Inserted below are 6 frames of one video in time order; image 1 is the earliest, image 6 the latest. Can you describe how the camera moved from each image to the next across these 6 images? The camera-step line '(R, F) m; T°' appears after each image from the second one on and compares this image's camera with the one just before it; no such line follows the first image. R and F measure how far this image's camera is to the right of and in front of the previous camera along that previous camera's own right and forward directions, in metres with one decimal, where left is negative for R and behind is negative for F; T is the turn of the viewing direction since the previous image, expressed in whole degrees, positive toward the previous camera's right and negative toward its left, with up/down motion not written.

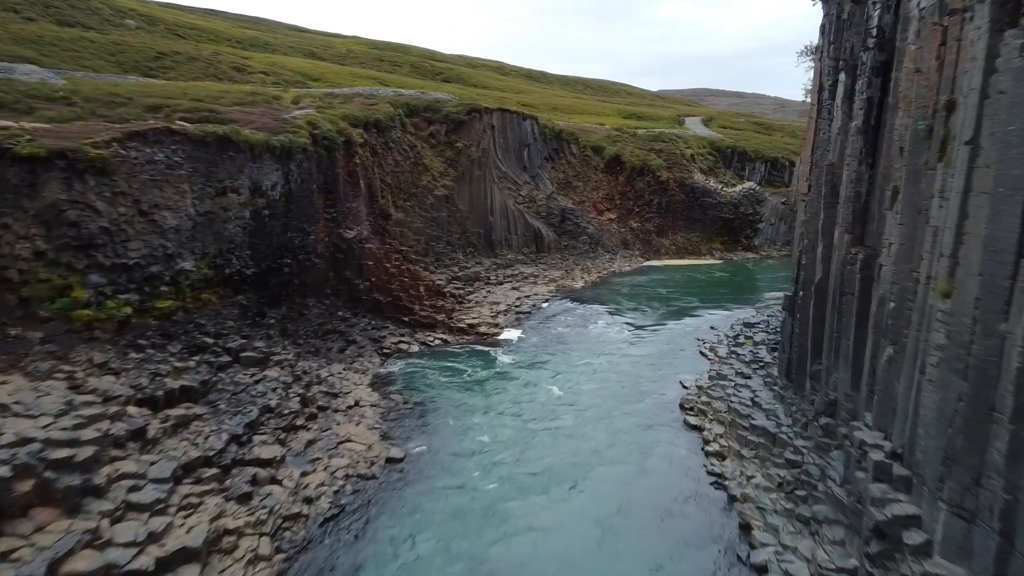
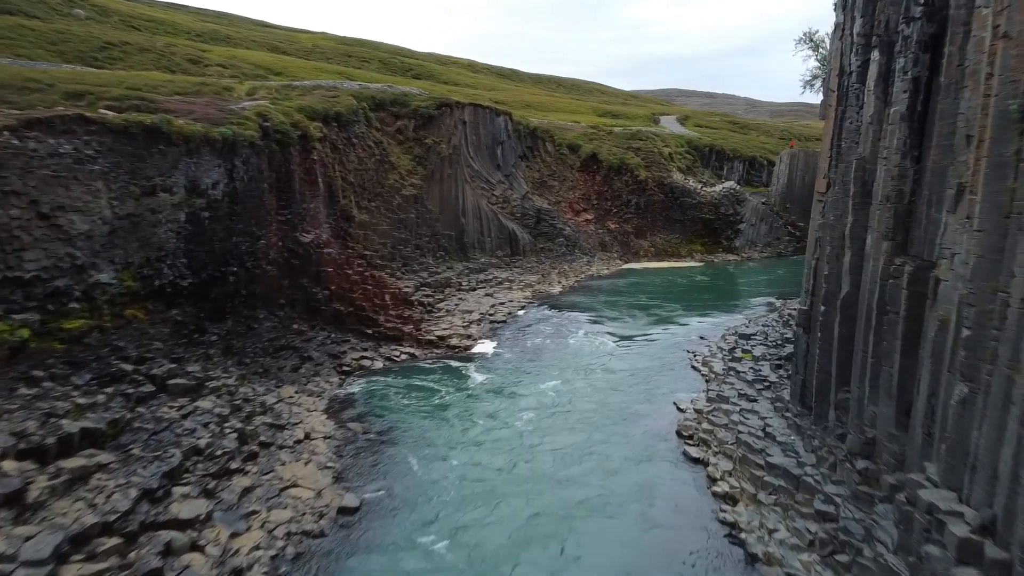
(0.0, +2.1) m; +2°
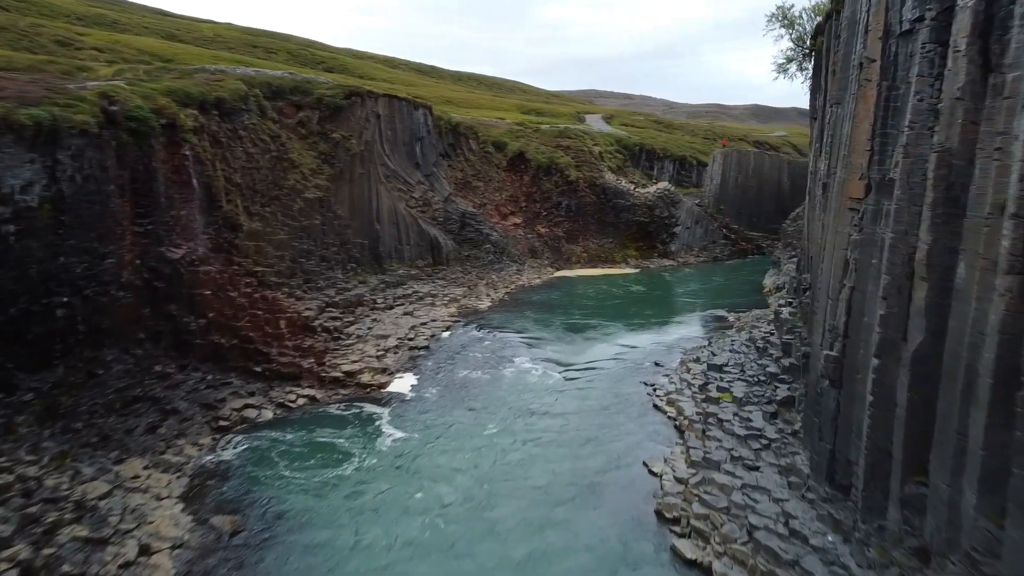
(0.0, +3.9) m; +6°
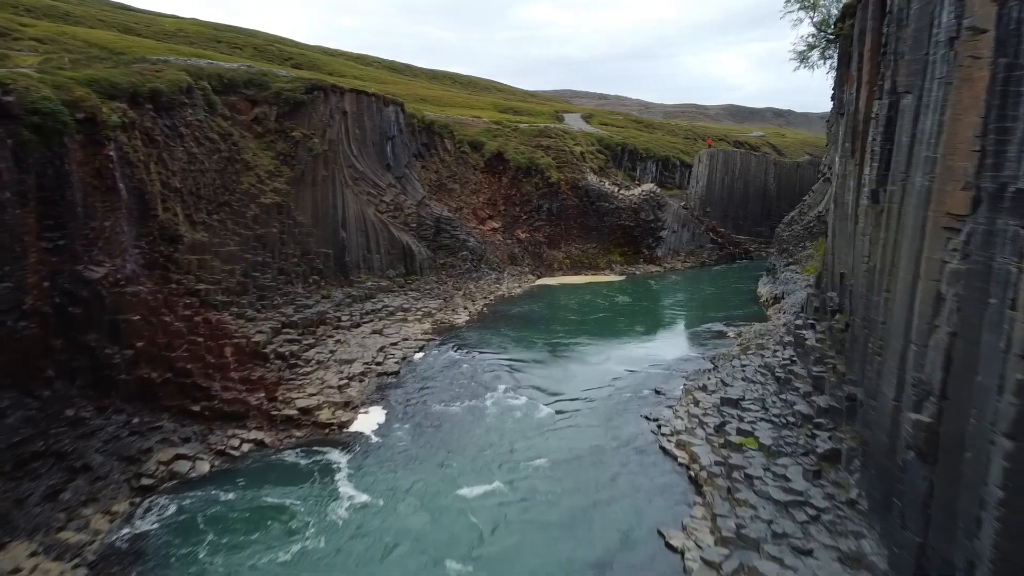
(-0.1, +2.5) m; +2°
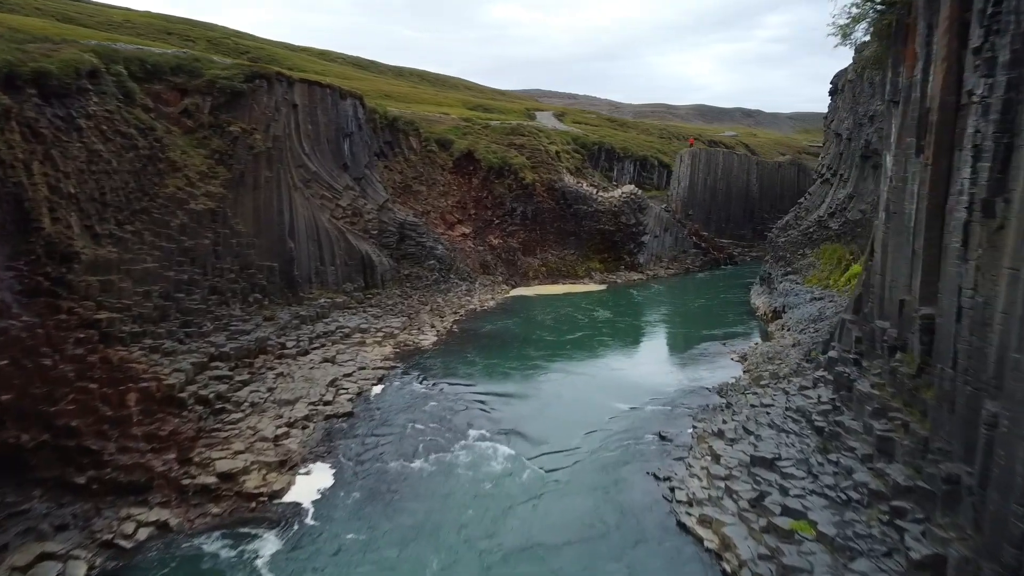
(-0.1, +3.3) m; +2°
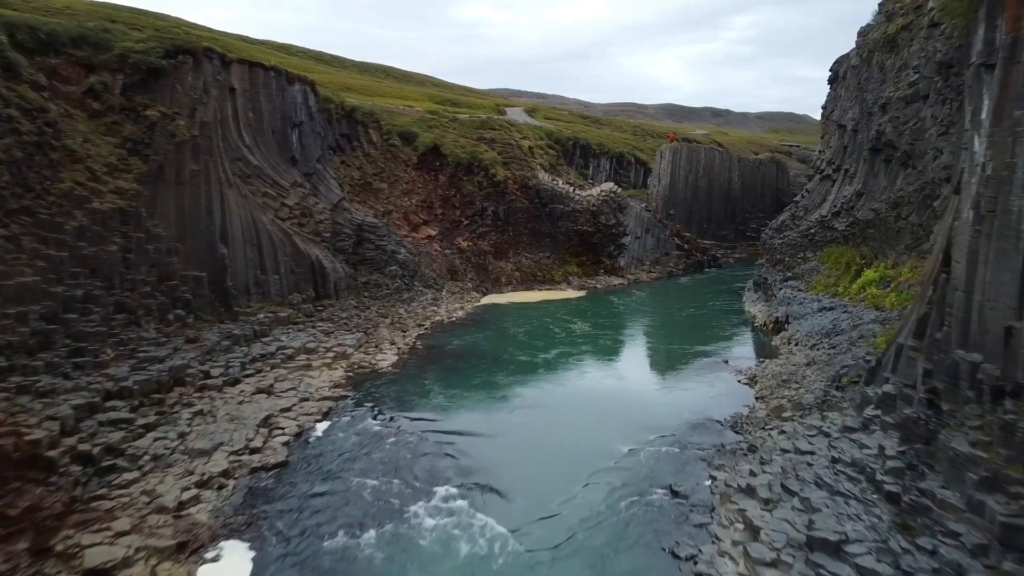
(-0.1, +3.3) m; +2°
